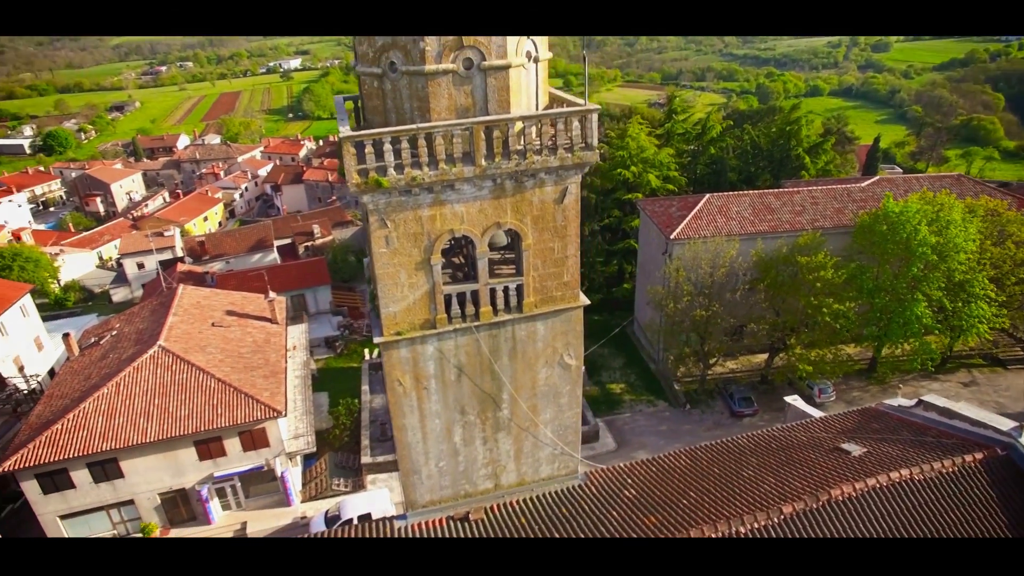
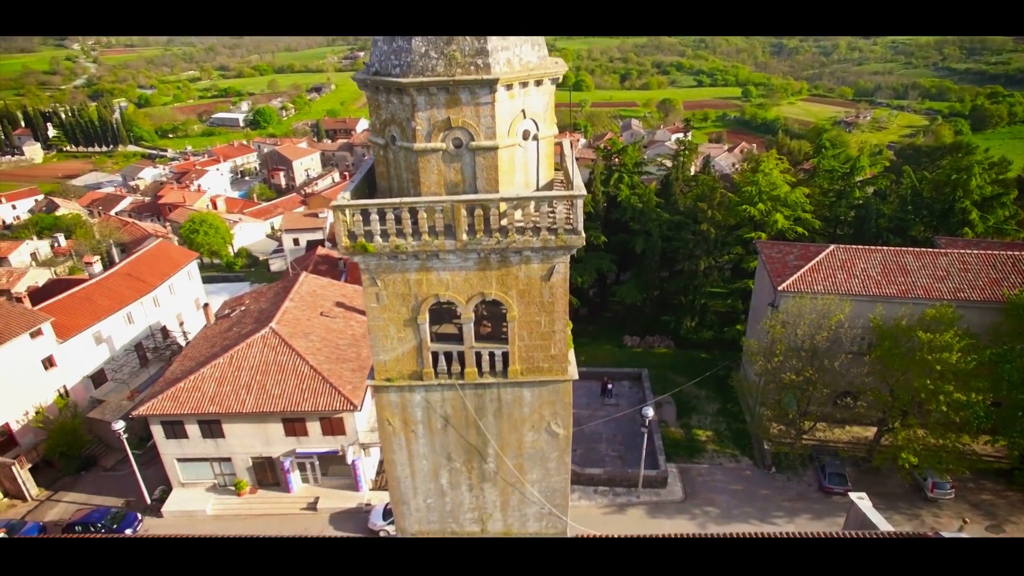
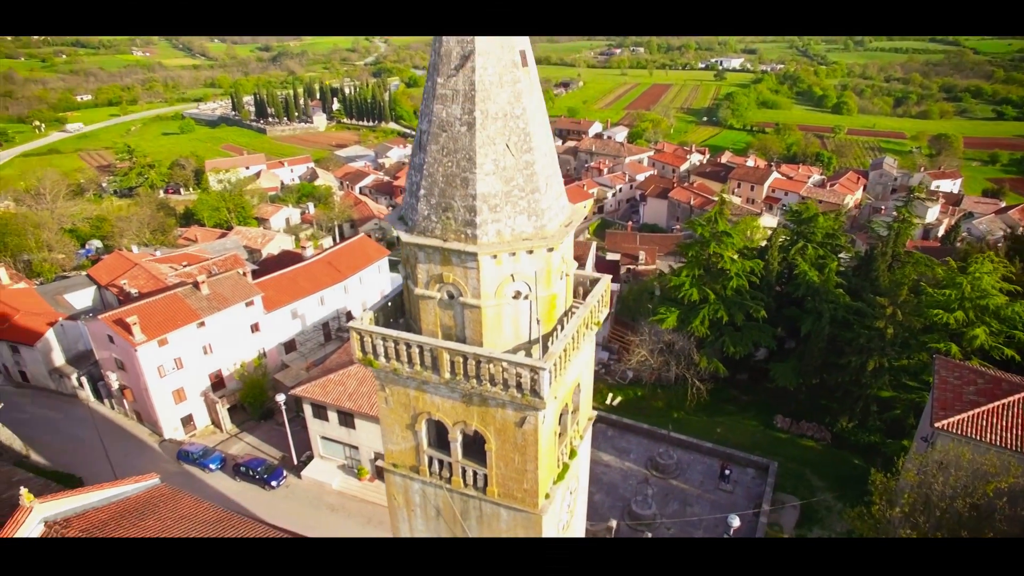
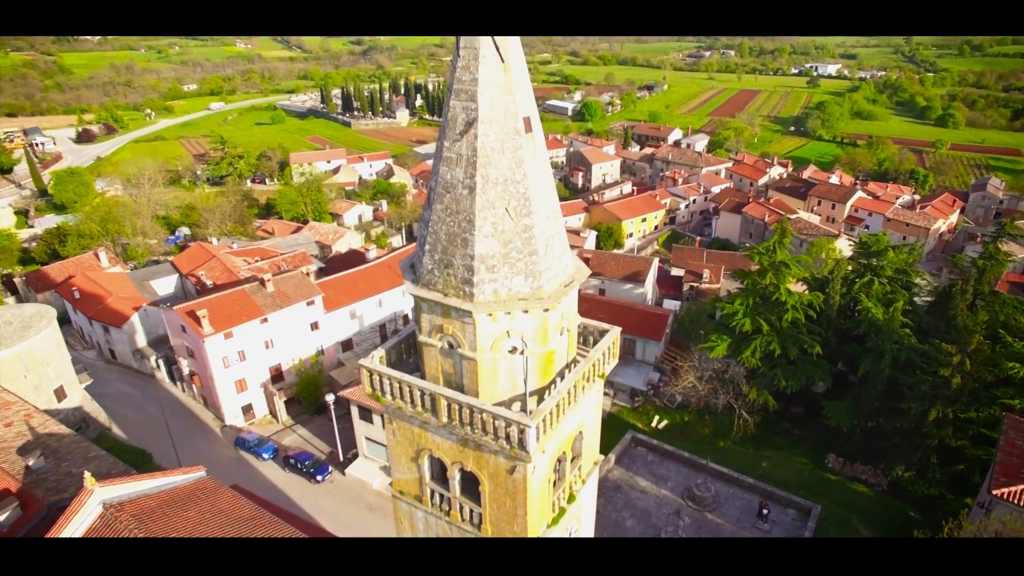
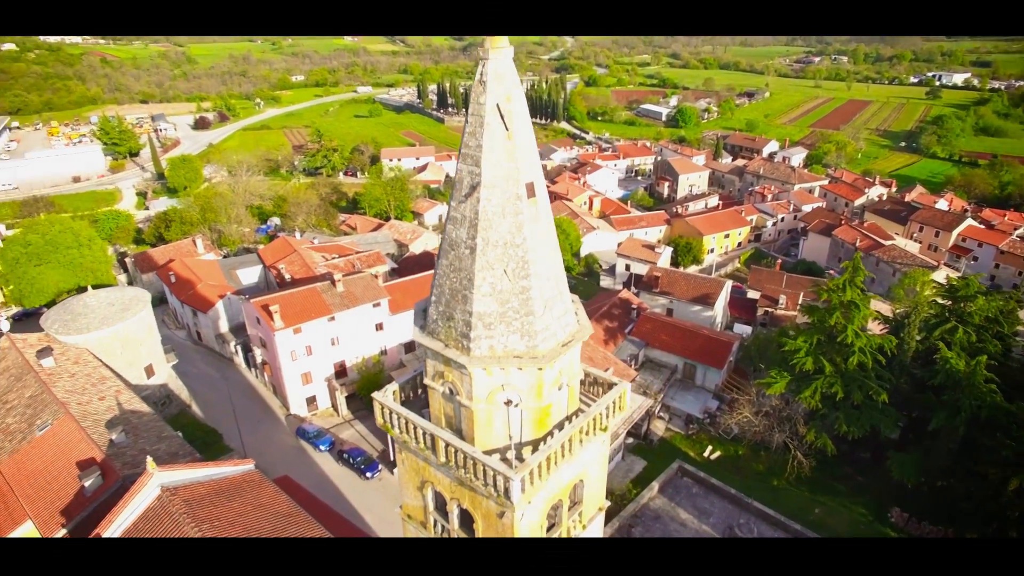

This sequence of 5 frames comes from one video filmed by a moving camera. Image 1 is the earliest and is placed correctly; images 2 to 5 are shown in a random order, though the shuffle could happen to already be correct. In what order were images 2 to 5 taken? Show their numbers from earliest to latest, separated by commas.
2, 3, 4, 5
